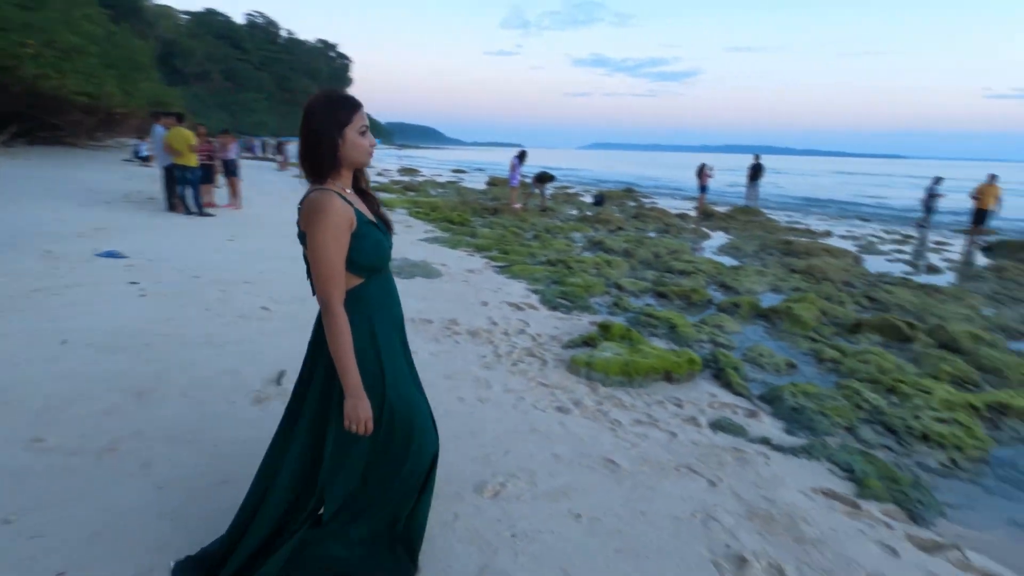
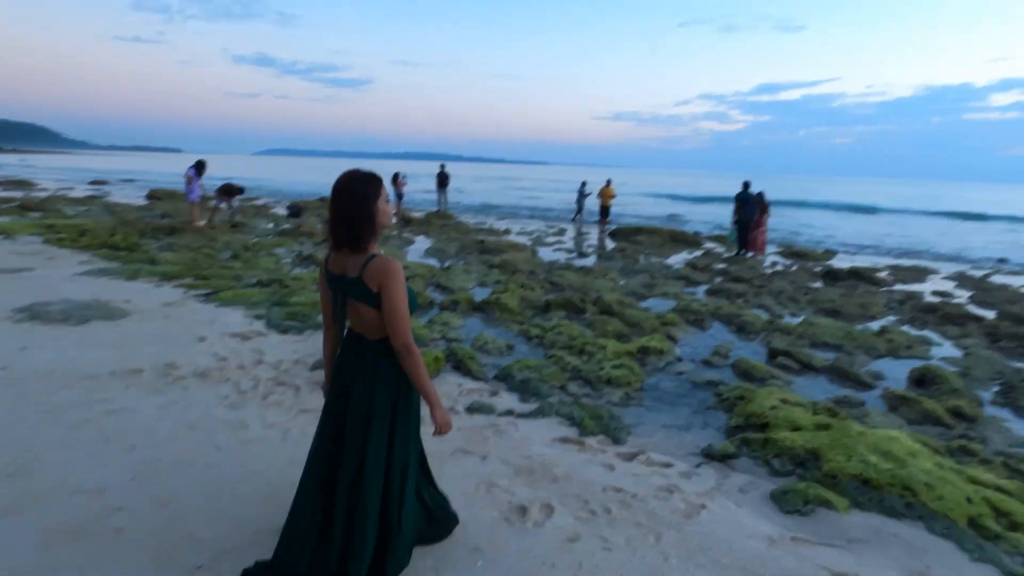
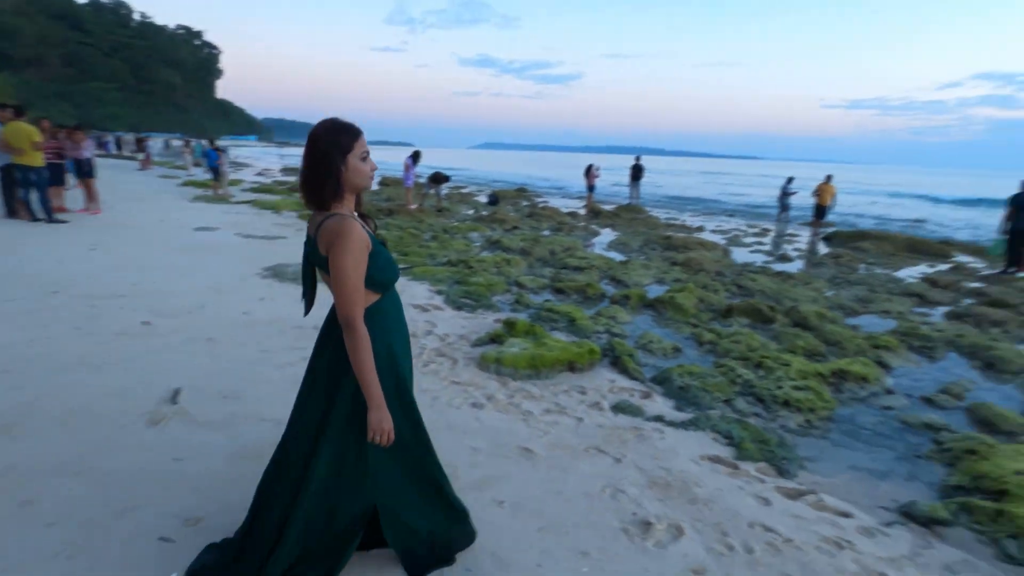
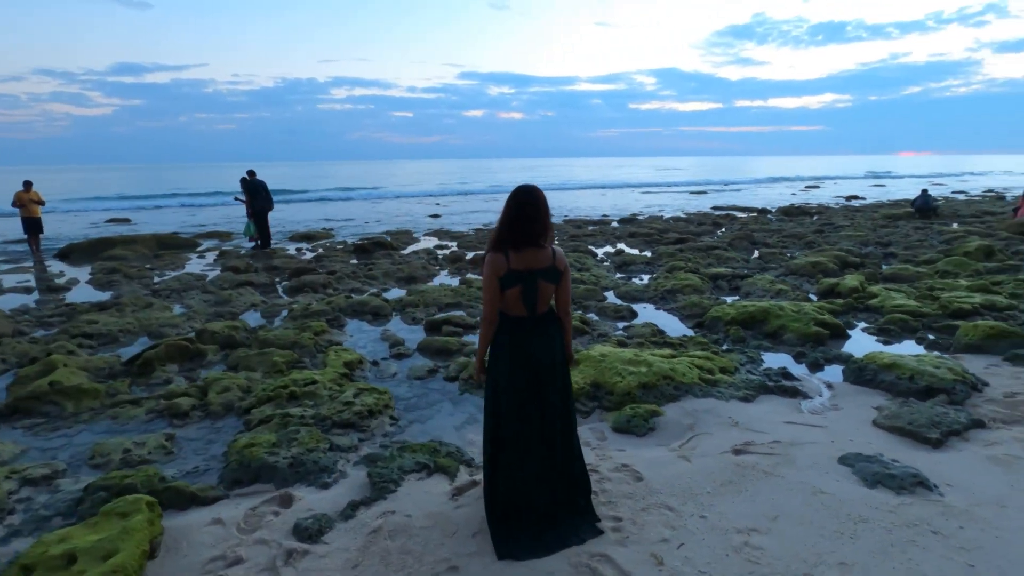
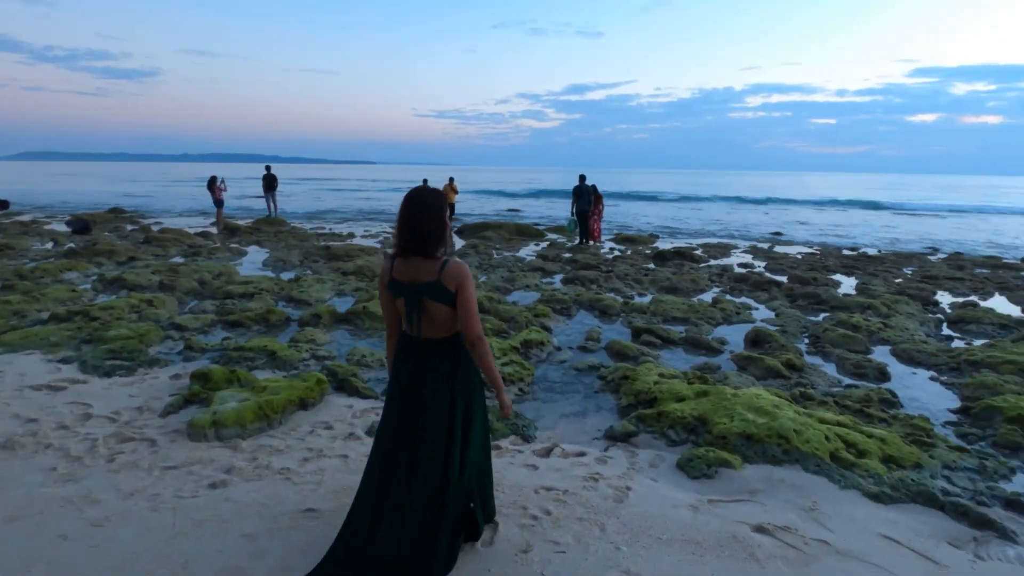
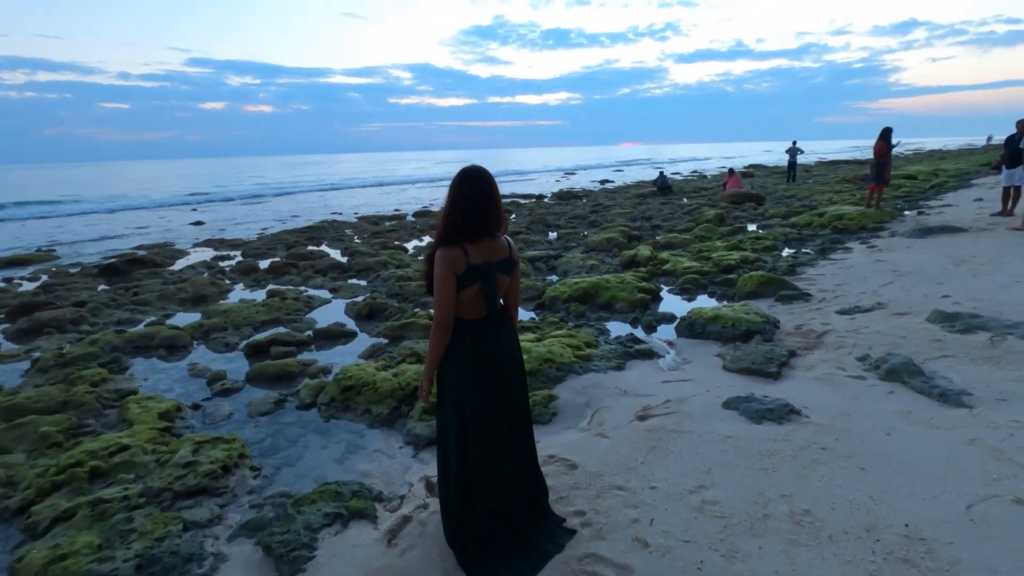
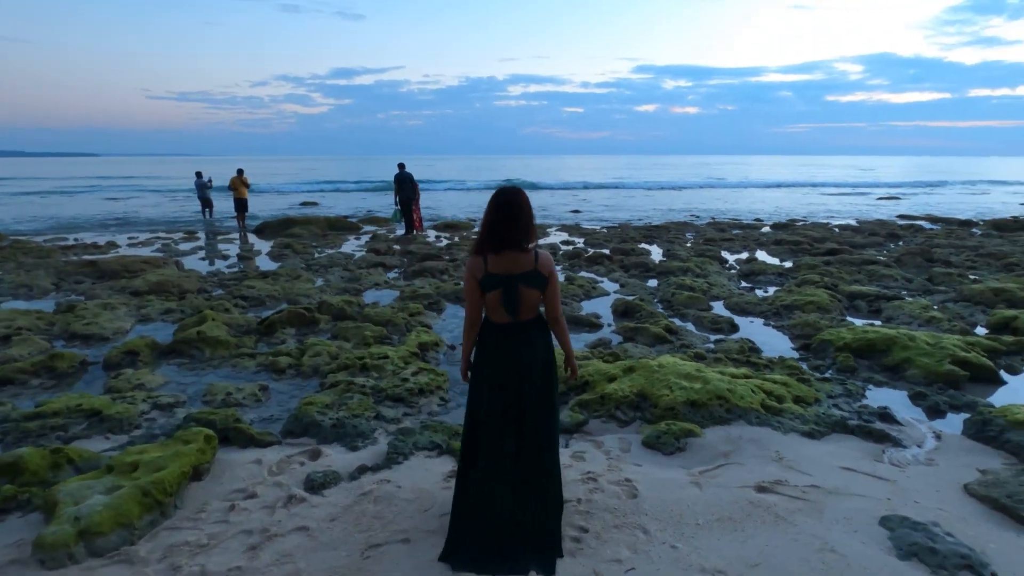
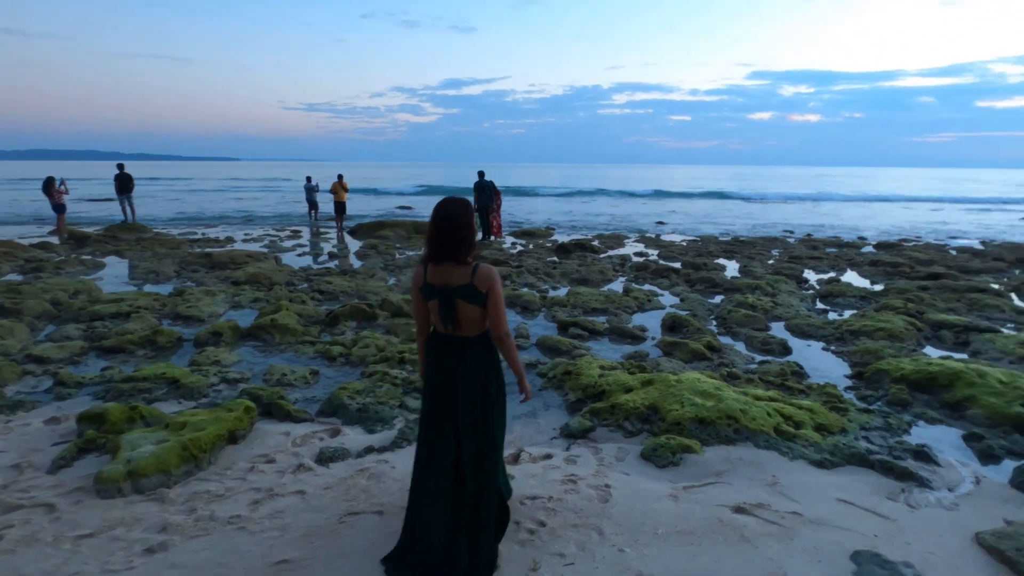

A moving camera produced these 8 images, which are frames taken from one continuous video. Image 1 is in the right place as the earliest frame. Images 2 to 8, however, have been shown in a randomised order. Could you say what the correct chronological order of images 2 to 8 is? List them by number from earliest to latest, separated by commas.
3, 2, 5, 8, 7, 4, 6
